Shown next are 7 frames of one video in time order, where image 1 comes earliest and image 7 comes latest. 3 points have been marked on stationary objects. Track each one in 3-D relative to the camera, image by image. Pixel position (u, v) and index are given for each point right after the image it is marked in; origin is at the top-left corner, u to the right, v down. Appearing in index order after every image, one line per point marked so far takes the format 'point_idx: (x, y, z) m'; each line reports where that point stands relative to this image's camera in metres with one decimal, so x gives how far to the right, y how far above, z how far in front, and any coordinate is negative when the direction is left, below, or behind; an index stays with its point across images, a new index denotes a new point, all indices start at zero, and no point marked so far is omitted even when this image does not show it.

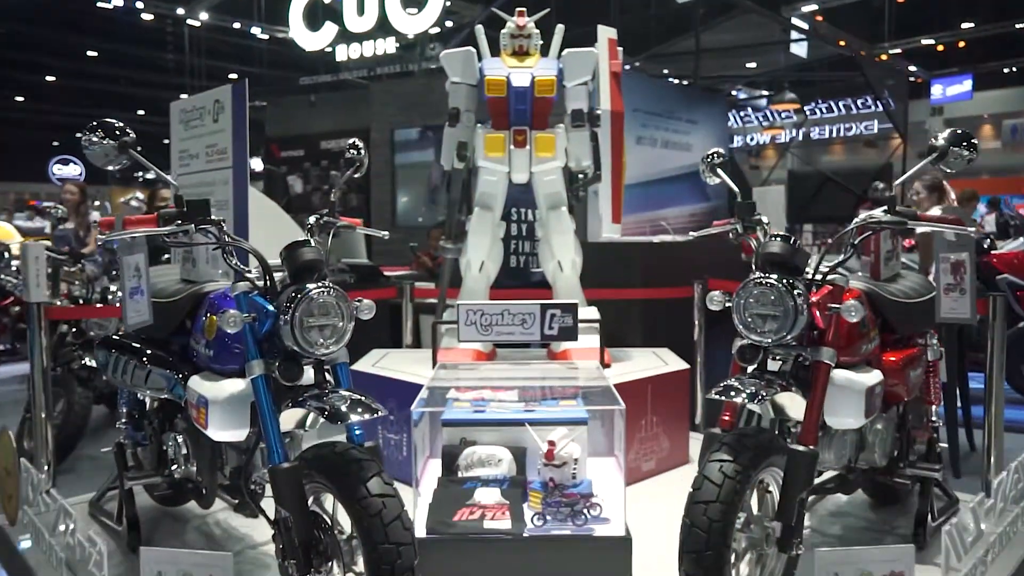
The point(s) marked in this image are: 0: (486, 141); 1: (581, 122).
0: (-0.1, +0.7, +3.4) m
1: (+0.3, +0.8, +3.4) m
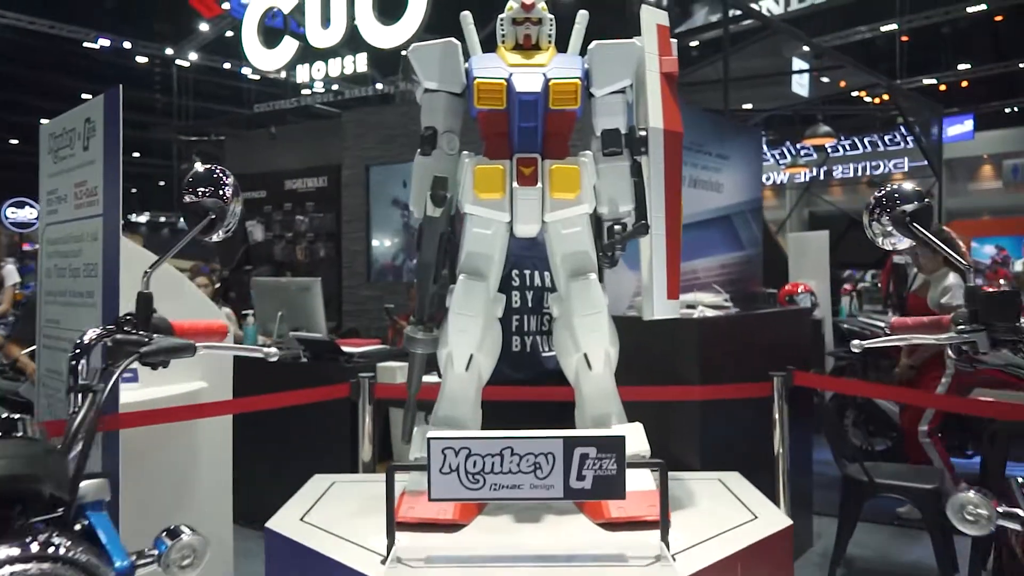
0: (-0.1, +0.4, +2.2) m
1: (+0.3, +0.5, +2.3) m
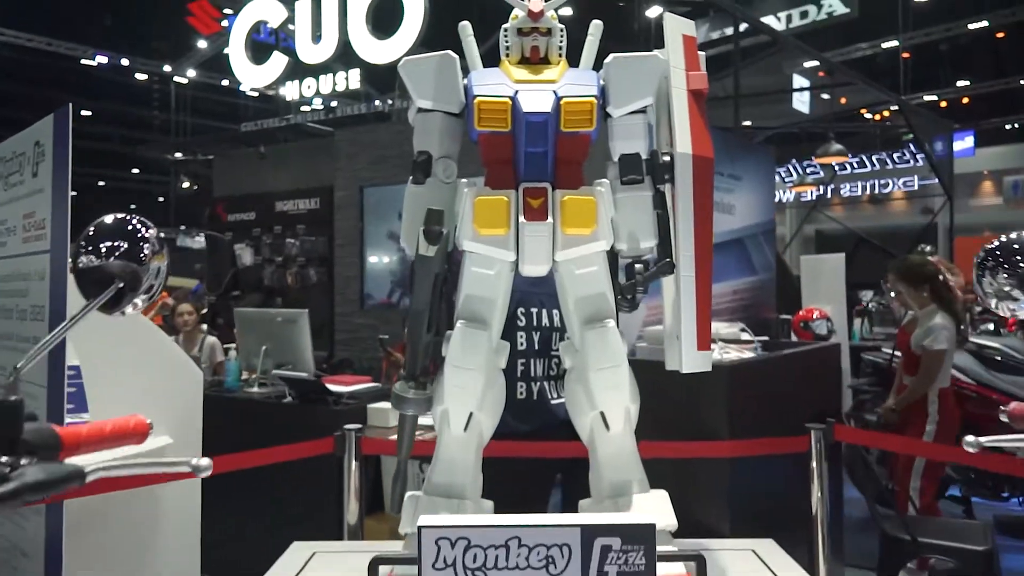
0: (-0.1, +0.2, +1.9) m
1: (+0.4, +0.3, +2.0) m
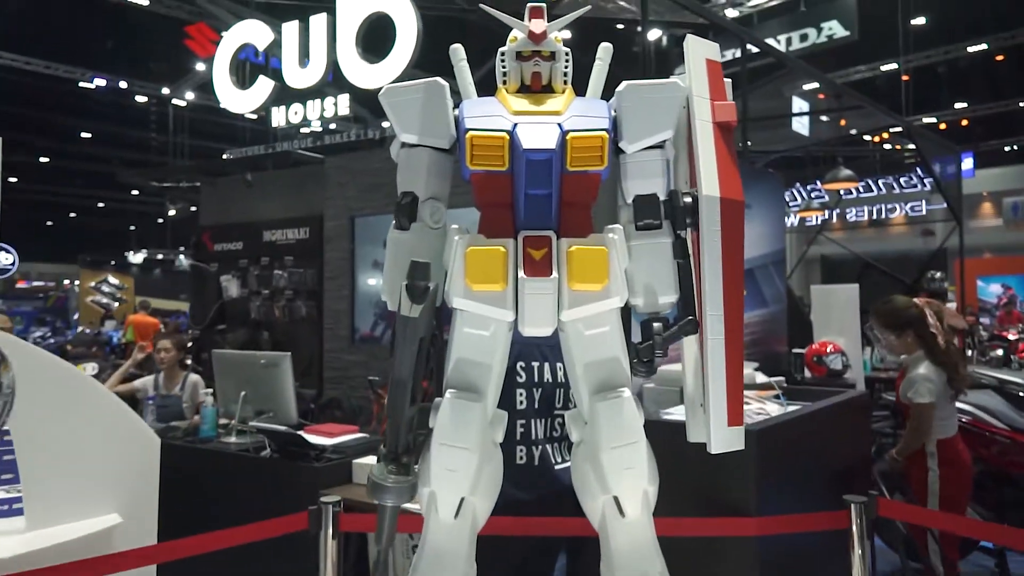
0: (-0.1, +0.1, +1.7) m
1: (+0.4, +0.2, +1.7) m
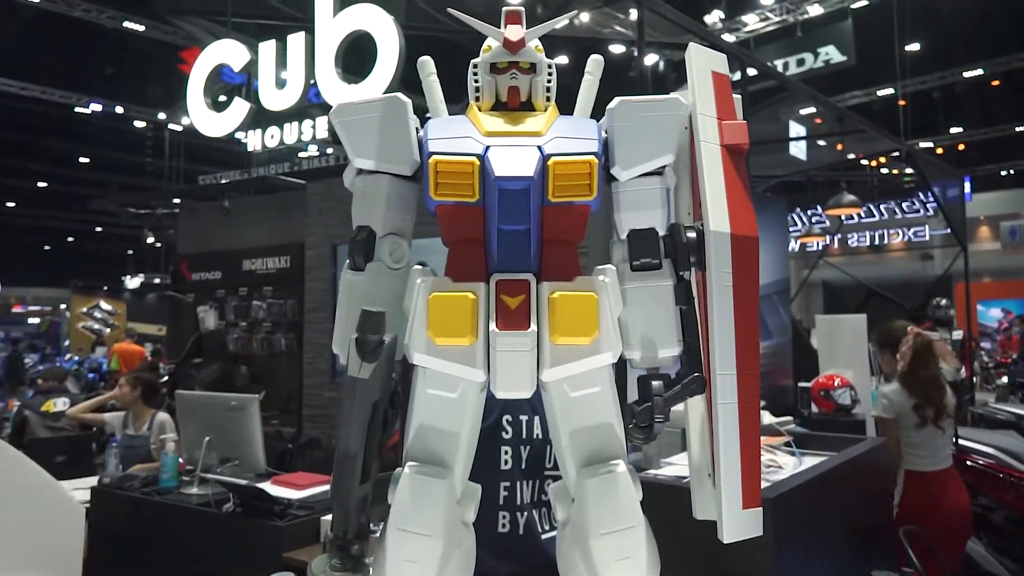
0: (-0.2, 0.0, +1.4) m
1: (+0.3, +0.1, +1.5) m
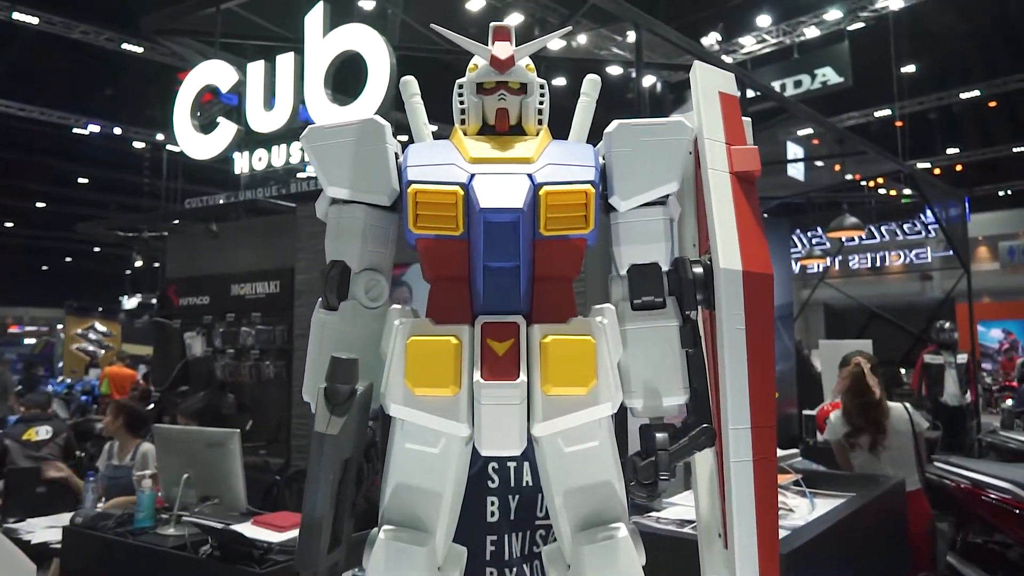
0: (-0.2, -0.1, +1.2) m
1: (+0.3, 0.0, +1.3) m
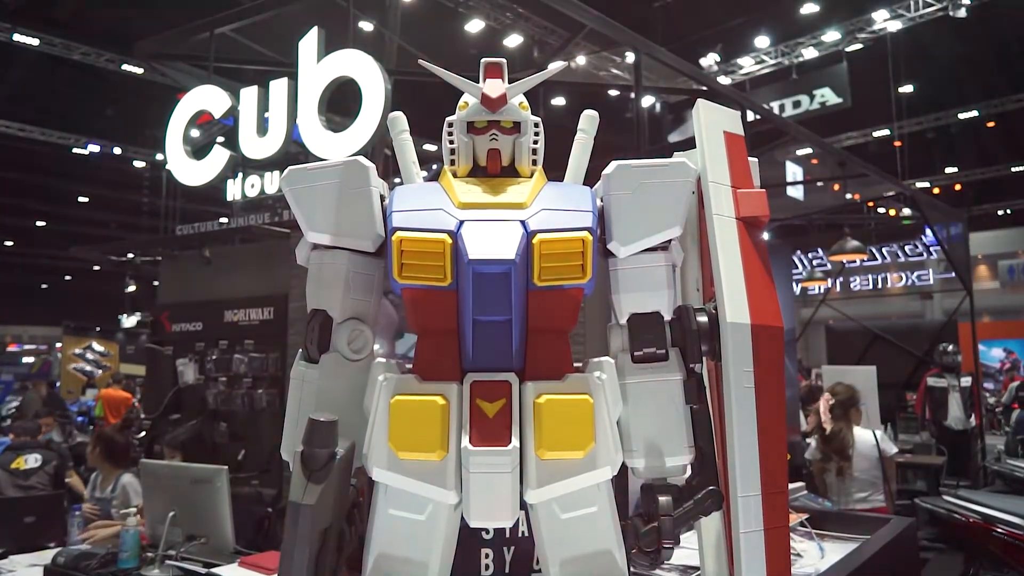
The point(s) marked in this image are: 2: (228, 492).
0: (-0.2, -0.2, +1.2) m
1: (+0.3, -0.1, +1.2) m
2: (-1.2, -0.8, +2.9) m
